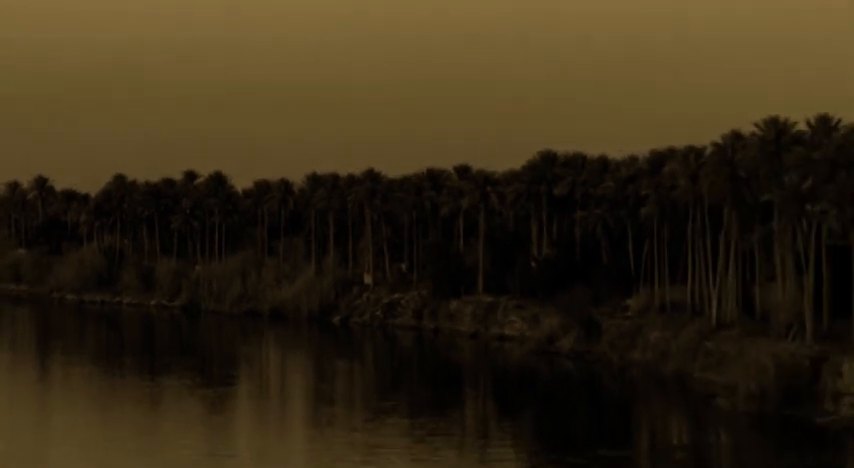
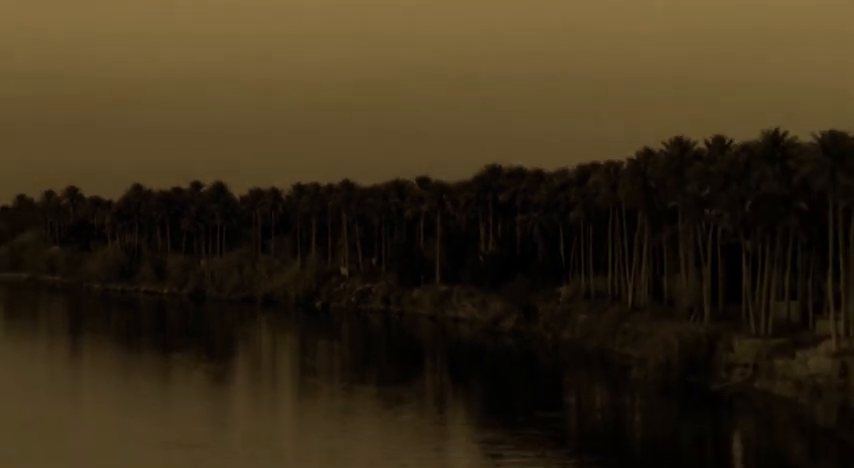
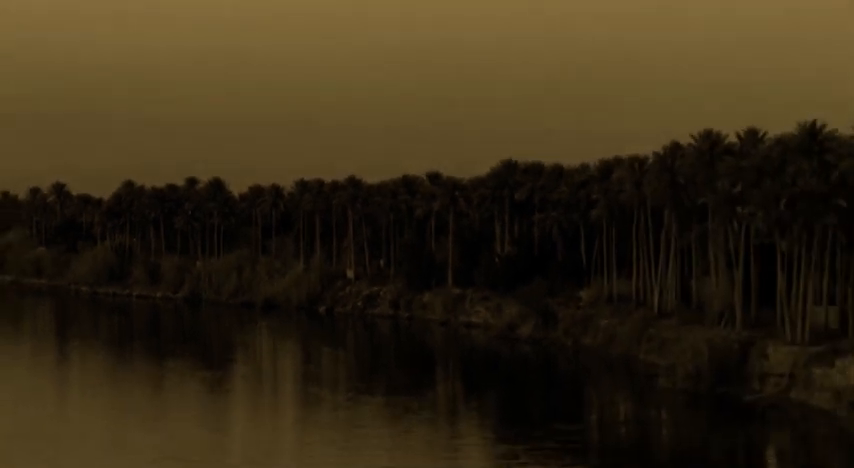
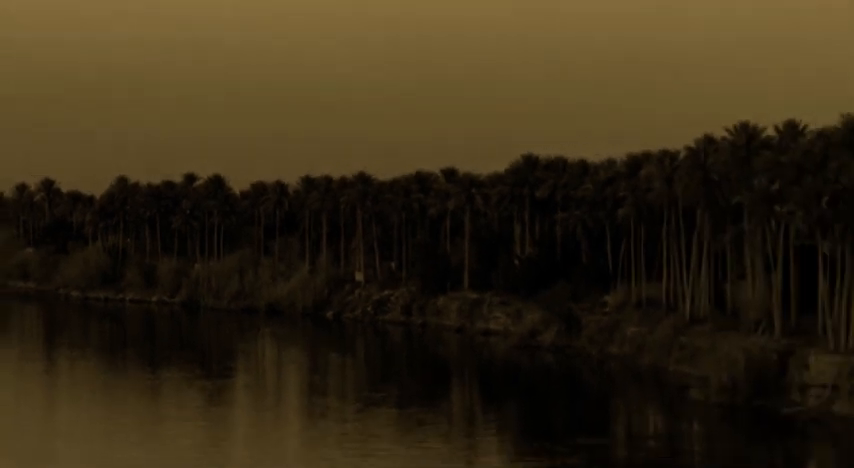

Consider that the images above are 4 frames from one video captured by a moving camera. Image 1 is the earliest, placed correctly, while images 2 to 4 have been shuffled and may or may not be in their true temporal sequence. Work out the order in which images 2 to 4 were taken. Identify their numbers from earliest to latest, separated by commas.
4, 3, 2
